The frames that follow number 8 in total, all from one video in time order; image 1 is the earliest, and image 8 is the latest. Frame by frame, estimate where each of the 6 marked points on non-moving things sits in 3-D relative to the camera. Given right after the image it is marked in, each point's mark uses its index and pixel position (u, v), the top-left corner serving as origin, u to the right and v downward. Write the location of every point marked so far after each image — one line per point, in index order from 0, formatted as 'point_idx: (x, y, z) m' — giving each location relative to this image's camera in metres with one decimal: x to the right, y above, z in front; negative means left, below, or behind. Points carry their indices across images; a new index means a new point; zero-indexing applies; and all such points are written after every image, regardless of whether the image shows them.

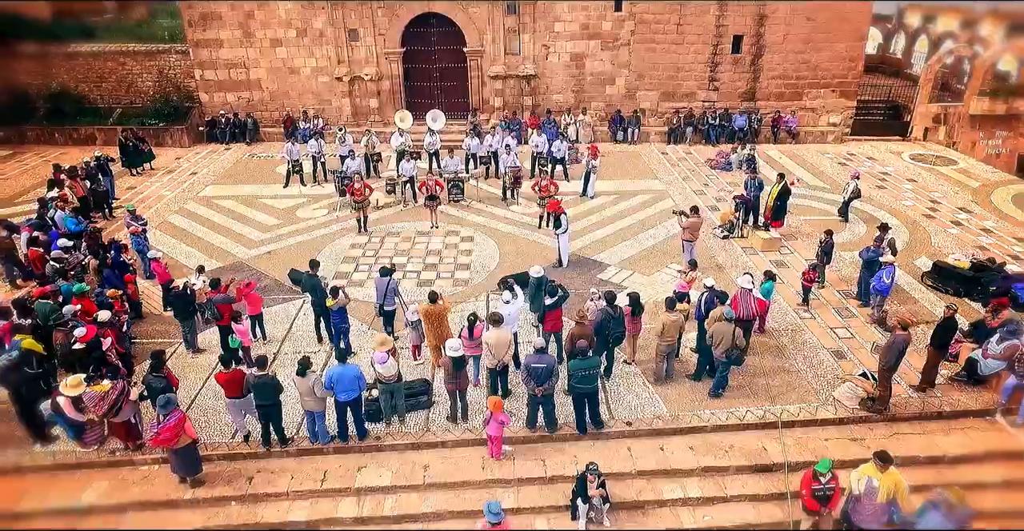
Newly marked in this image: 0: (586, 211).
0: (+1.6, +1.2, +13.8) m
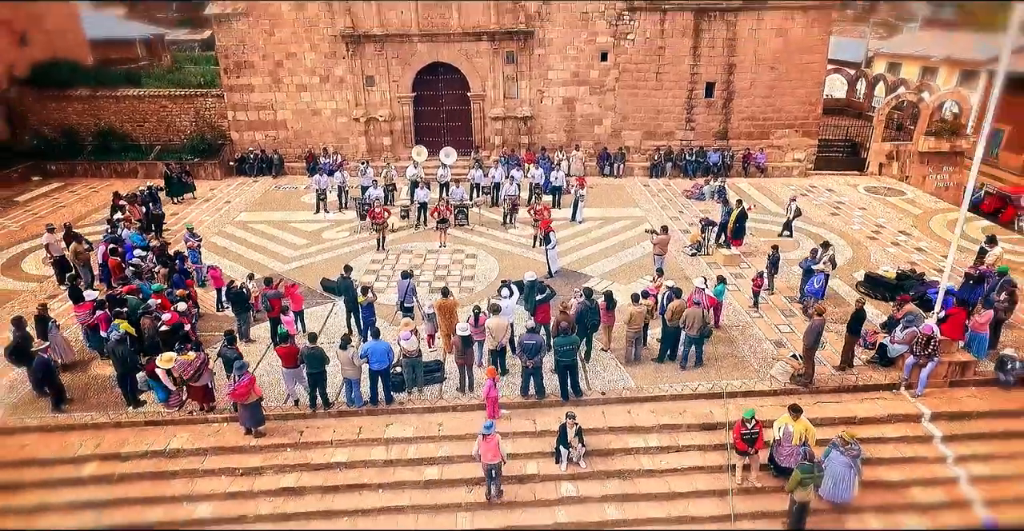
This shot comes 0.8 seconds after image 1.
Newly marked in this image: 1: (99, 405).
0: (+1.6, +0.8, +15.9) m
1: (-6.2, -2.1, +9.5) m
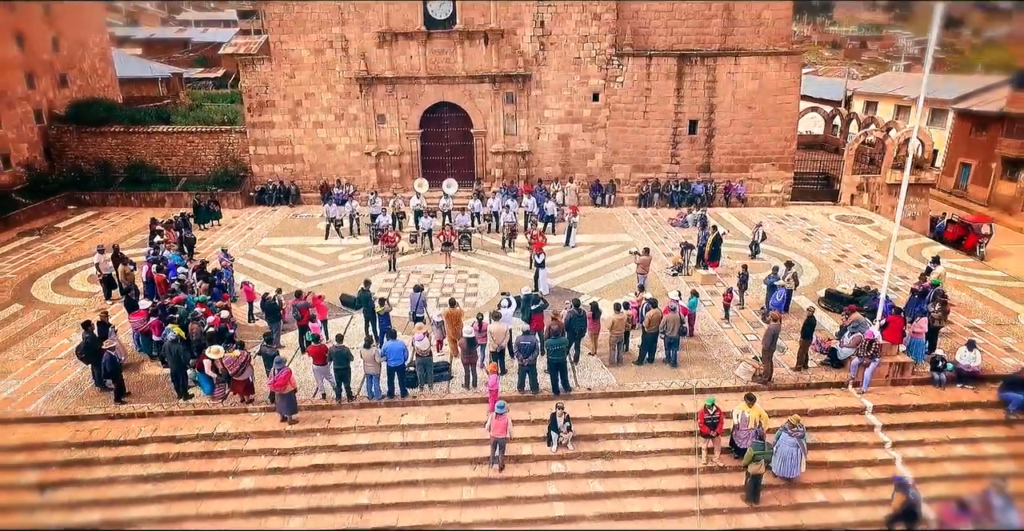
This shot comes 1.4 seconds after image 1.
0: (+1.6, +0.3, +17.5) m
1: (-6.3, -2.3, +11.0) m
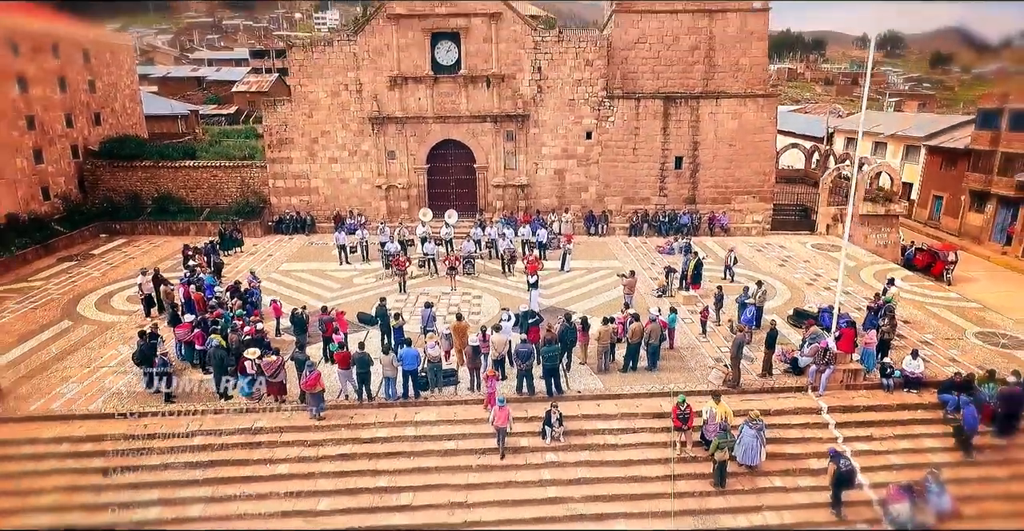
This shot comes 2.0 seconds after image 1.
0: (+1.6, -0.4, +19.2) m
1: (-6.3, -2.7, +12.5) m
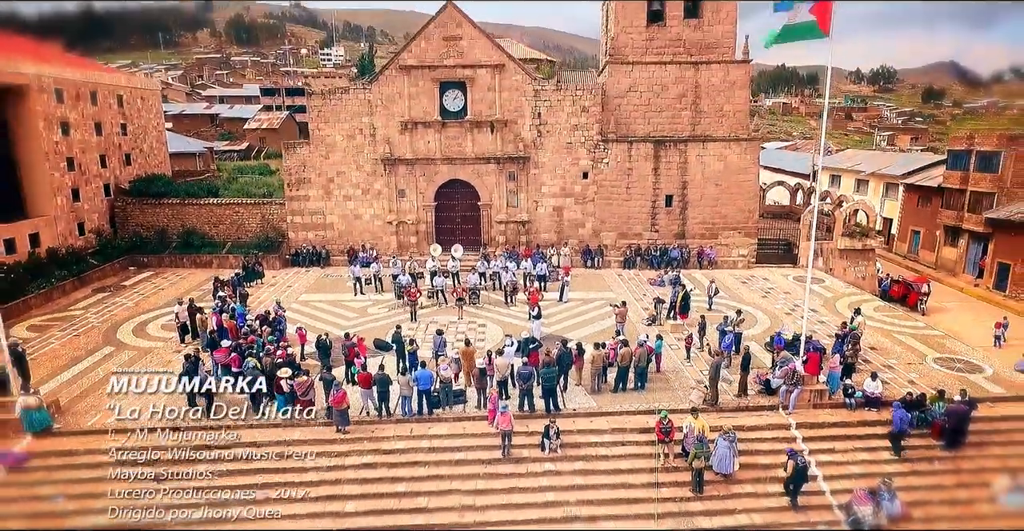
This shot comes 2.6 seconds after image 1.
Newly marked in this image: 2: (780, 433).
0: (+1.6, -1.5, +20.8) m
1: (-6.2, -3.4, +14.1) m
2: (+5.9, -3.7, +13.7) m
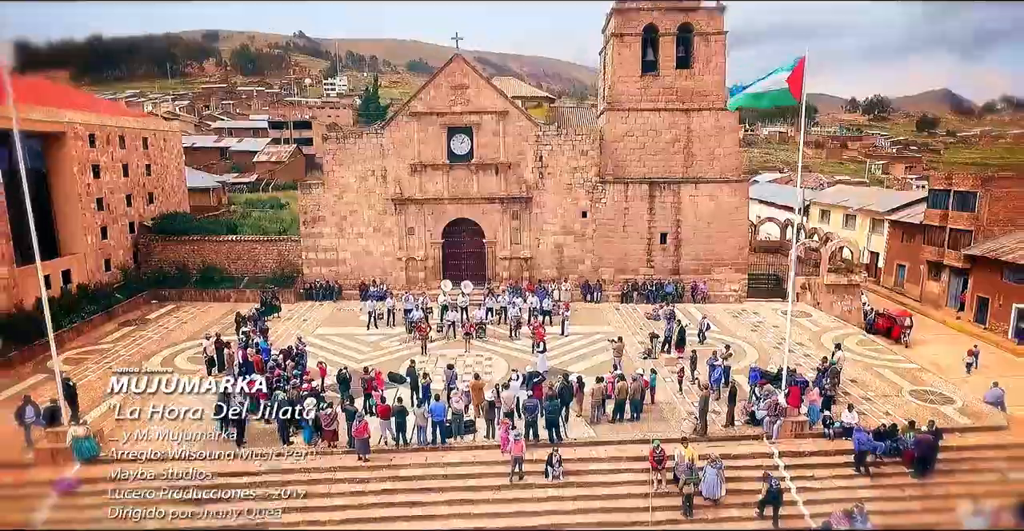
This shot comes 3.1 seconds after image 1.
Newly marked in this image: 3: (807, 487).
0: (+1.8, -2.8, +22.1) m
1: (-6.1, -4.4, +15.3) m
2: (+6.1, -4.7, +15.0) m
3: (+6.8, -5.1, +14.4) m
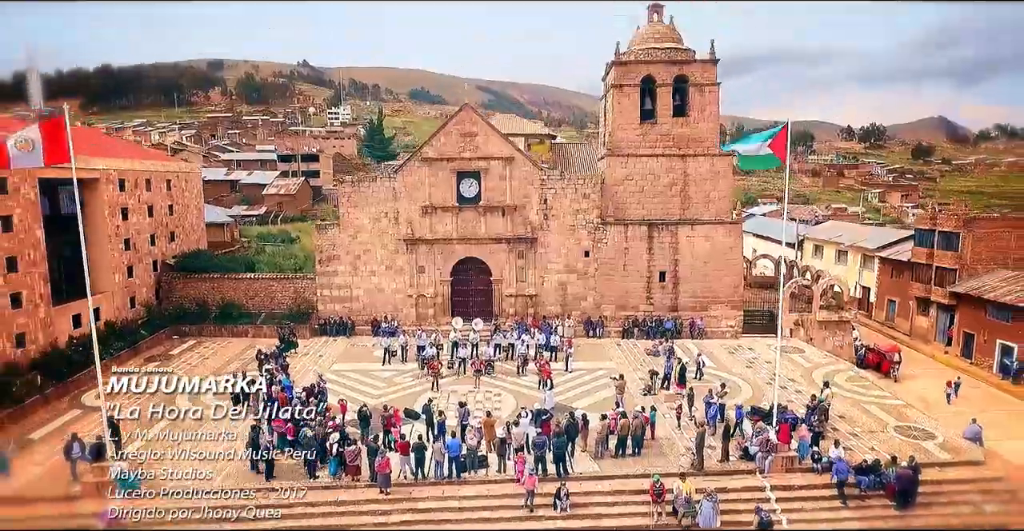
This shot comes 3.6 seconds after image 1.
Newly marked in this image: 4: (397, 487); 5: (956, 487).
0: (+2.0, -4.3, +23.3) m
1: (-5.8, -5.6, +16.5) m
2: (+6.3, -5.9, +16.1) m
3: (+7.1, -6.3, +15.5) m
4: (-3.0, -5.7, +16.2) m
5: (+11.6, -5.8, +16.2) m
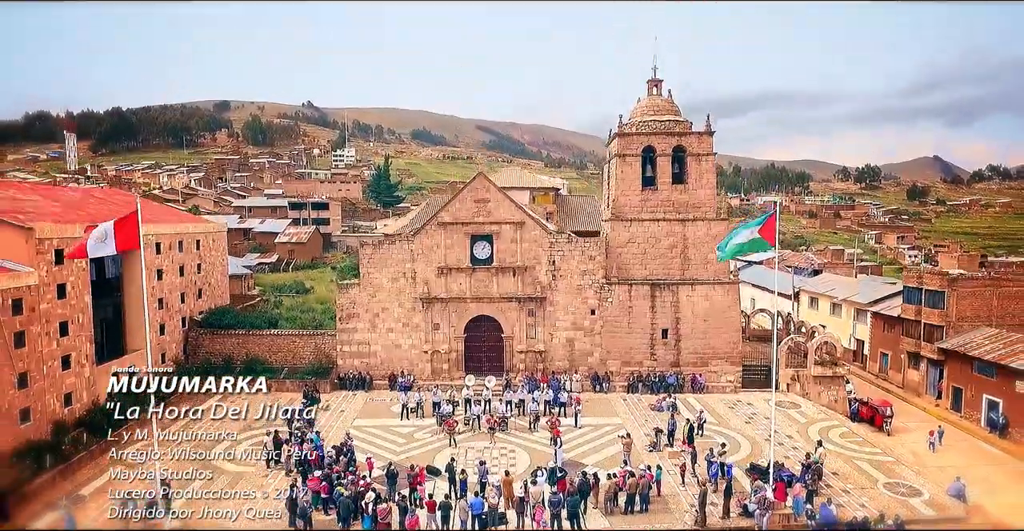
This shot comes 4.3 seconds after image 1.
0: (+2.5, -6.8, +24.8) m
1: (-5.3, -7.7, +17.8) m
2: (+6.8, -8.0, +17.5) m
3: (+7.6, -8.3, +16.9) m
4: (-2.5, -7.8, +17.6) m
5: (+12.1, -7.9, +17.6) m
